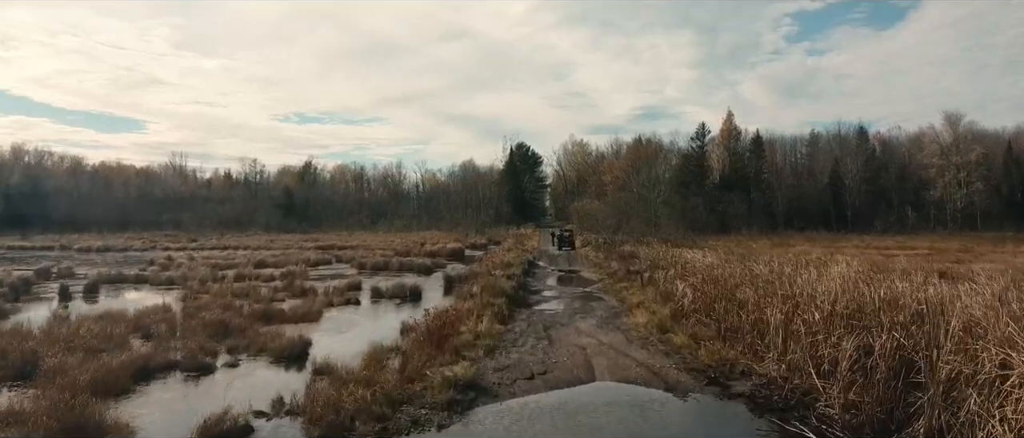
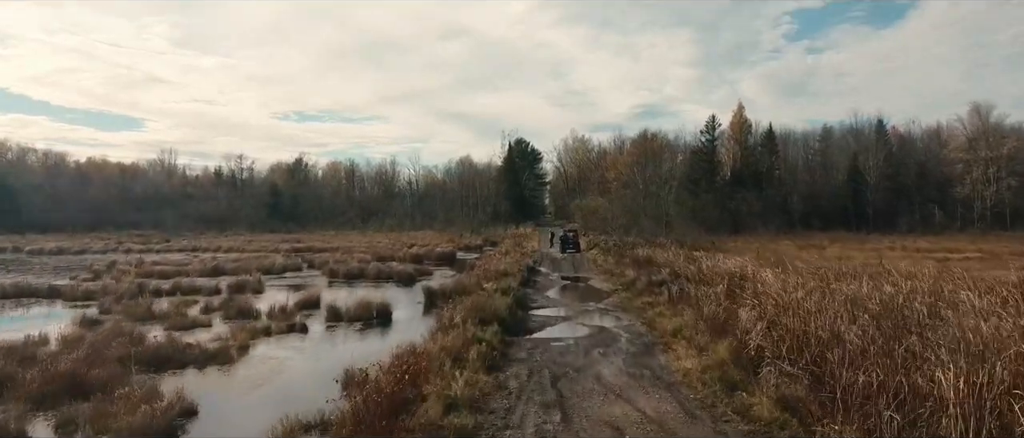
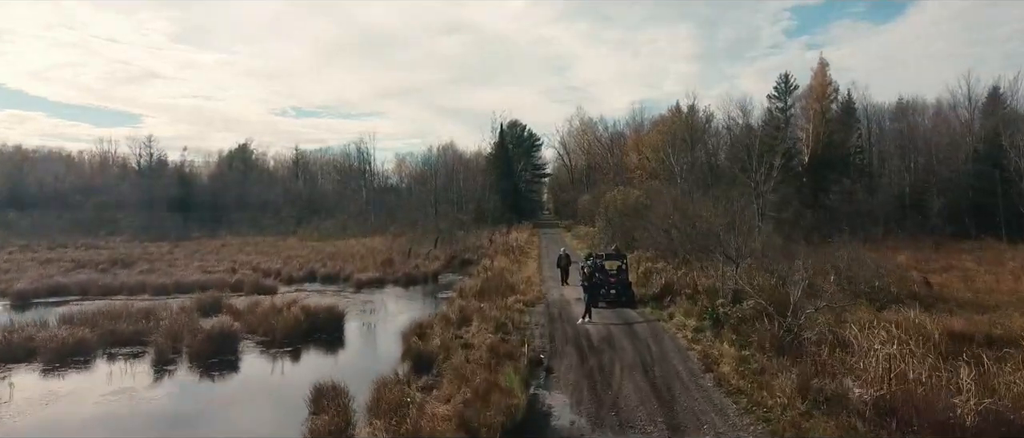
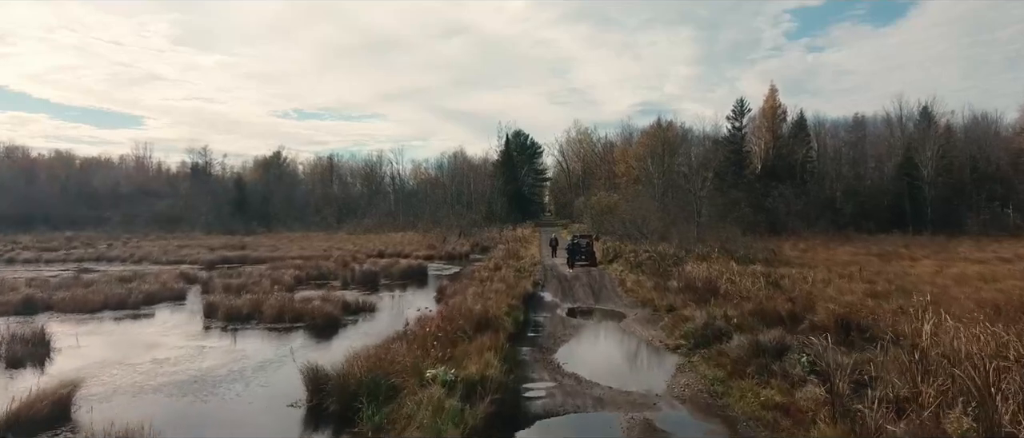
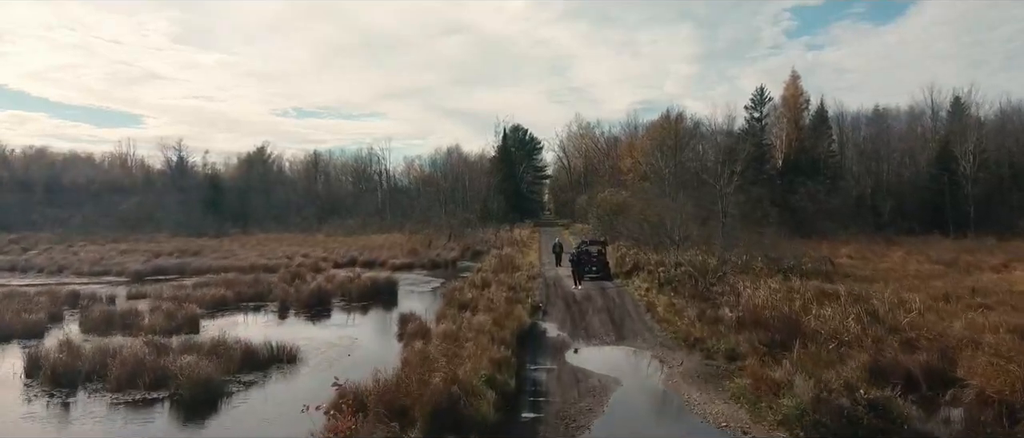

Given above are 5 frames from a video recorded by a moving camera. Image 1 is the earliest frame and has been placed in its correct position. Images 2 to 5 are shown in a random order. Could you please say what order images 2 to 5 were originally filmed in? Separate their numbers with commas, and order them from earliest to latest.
2, 4, 5, 3
